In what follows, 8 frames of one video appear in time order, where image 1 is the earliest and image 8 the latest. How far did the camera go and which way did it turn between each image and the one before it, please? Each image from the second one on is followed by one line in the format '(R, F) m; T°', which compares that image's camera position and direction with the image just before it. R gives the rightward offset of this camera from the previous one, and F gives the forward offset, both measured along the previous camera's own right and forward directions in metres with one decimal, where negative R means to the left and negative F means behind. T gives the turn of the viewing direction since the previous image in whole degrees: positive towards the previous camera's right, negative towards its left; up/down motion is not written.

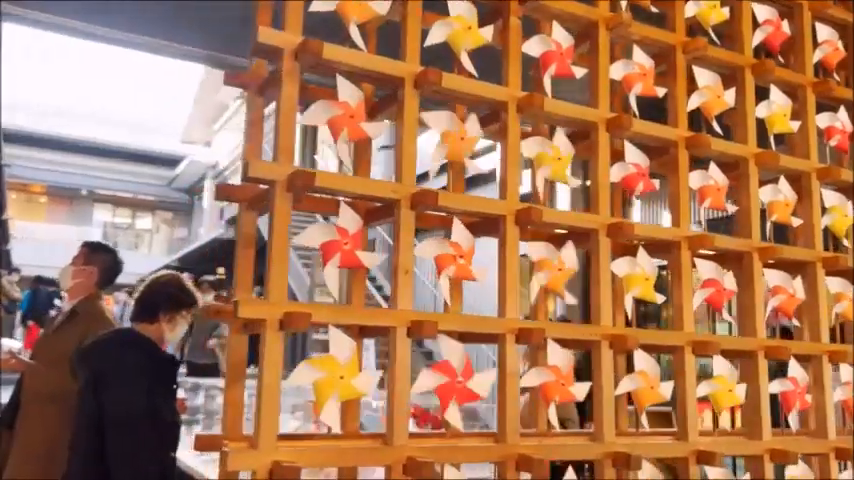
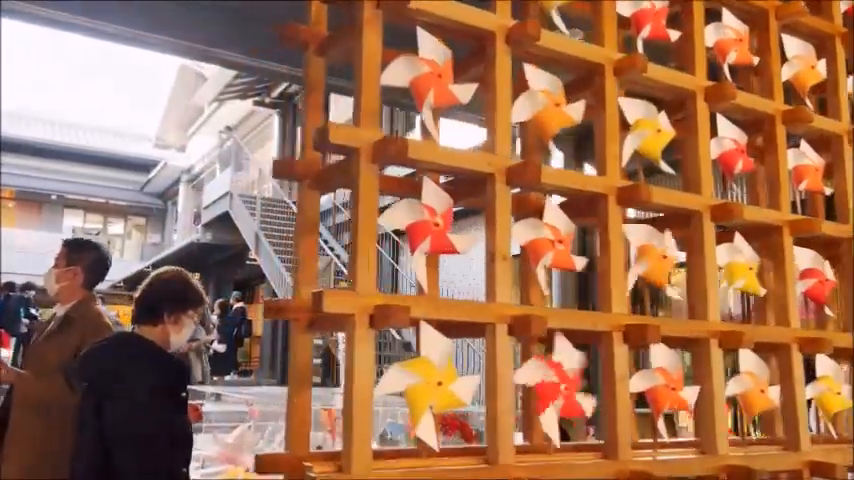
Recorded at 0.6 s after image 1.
(-0.2, +0.2) m; +2°
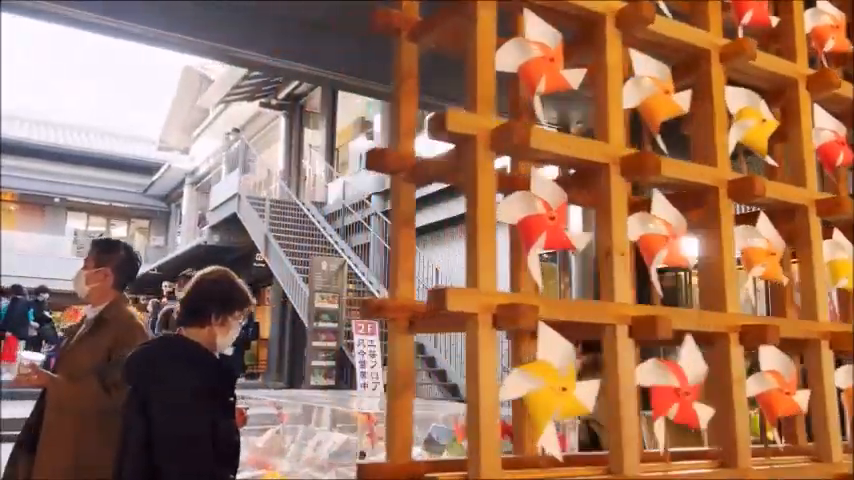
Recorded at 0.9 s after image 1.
(-0.1, +0.1) m; 0°
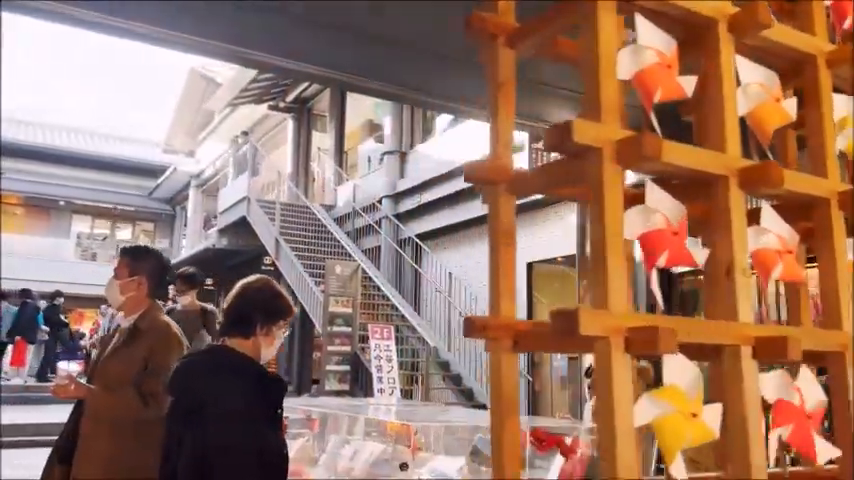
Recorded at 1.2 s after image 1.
(-0.1, 0.0) m; 0°
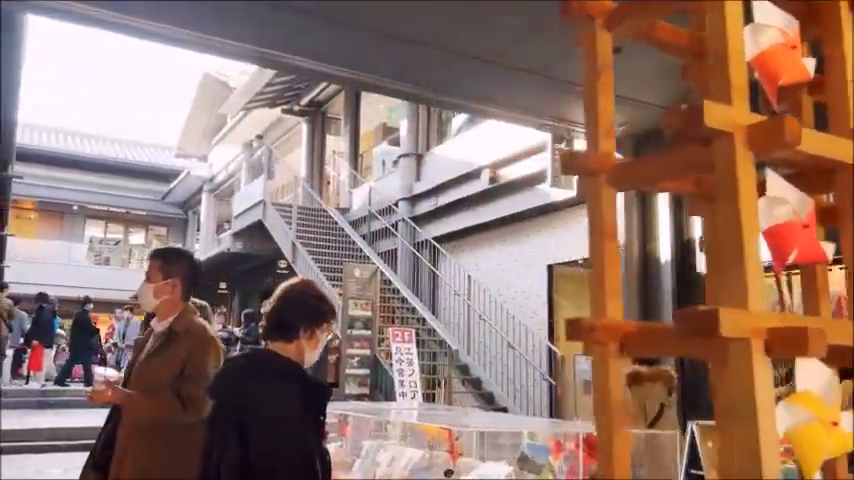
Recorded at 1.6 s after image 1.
(-0.1, +0.1) m; -1°
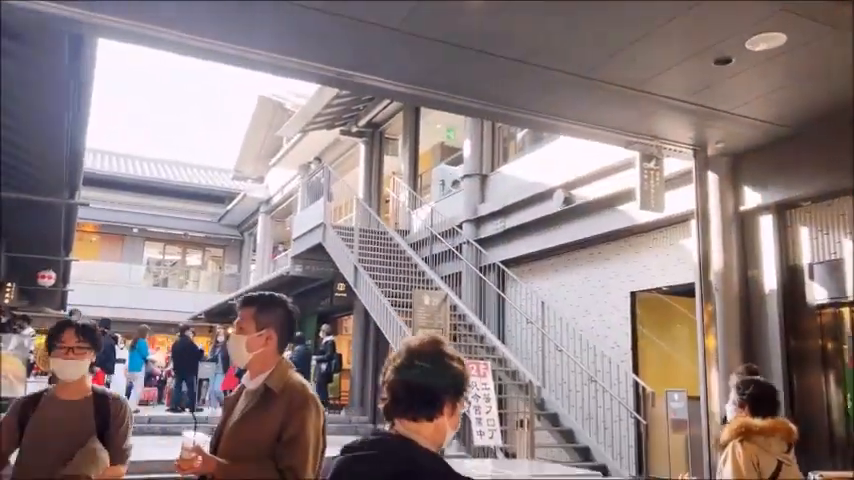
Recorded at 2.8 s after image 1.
(-0.2, +0.3) m; -4°
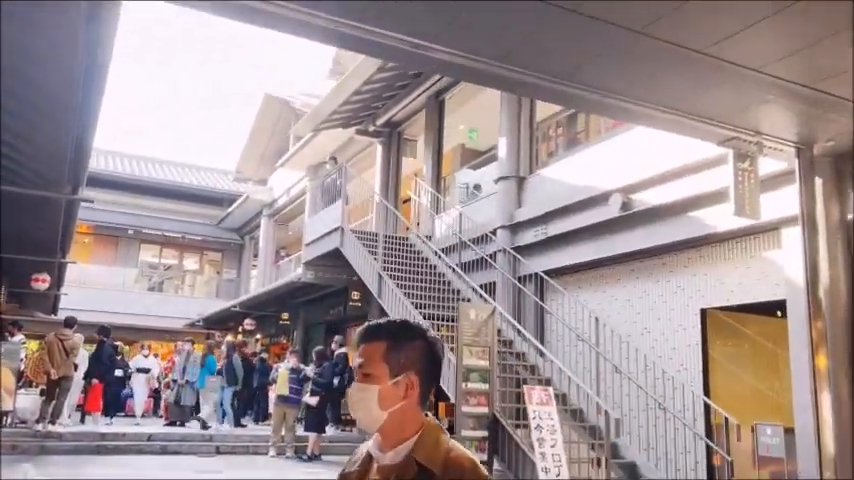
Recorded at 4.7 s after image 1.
(-0.4, +0.6) m; +1°
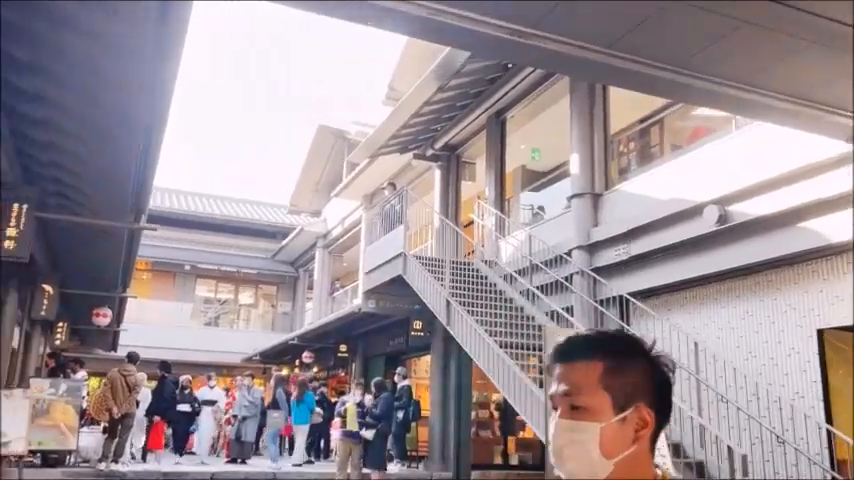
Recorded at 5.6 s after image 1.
(-0.2, +0.4) m; -4°
